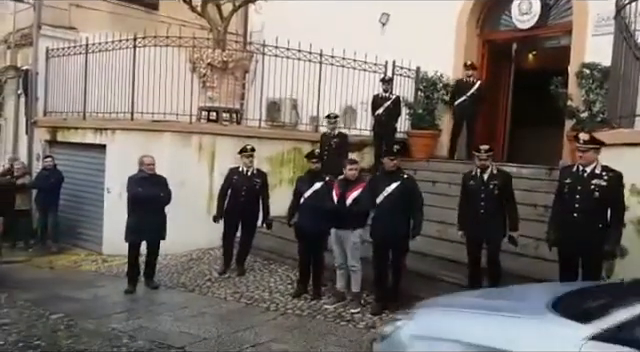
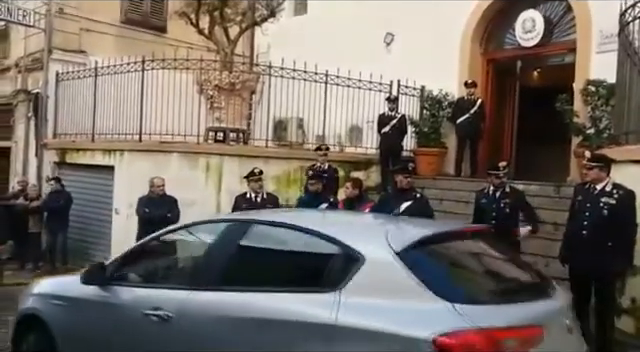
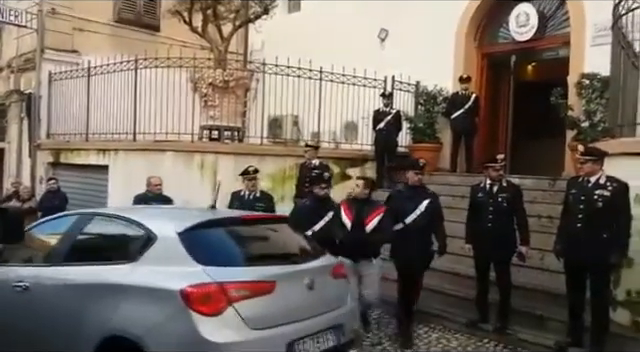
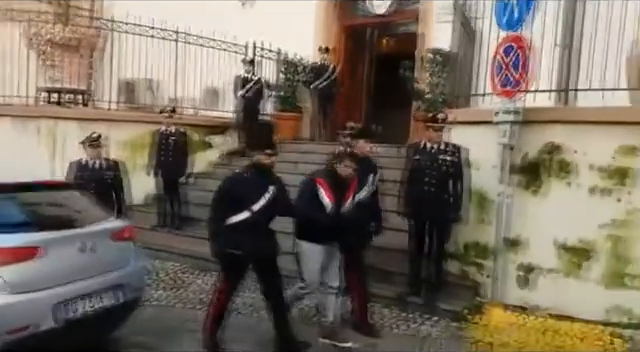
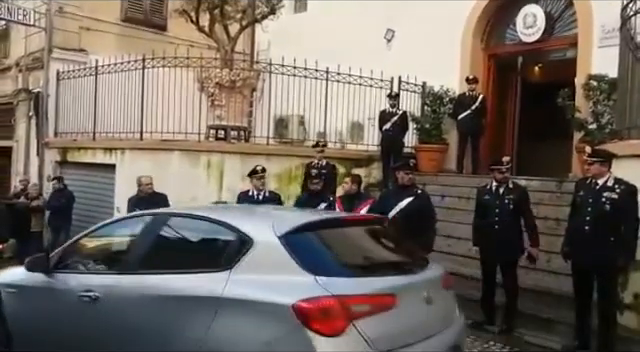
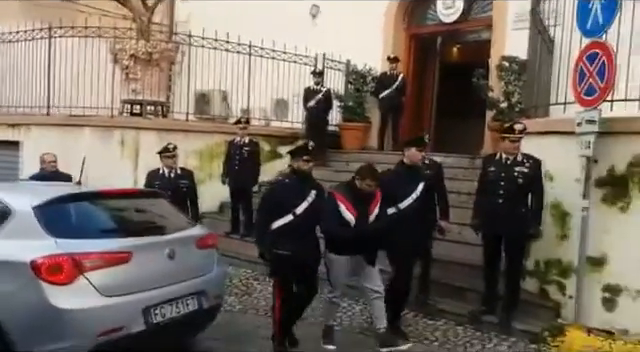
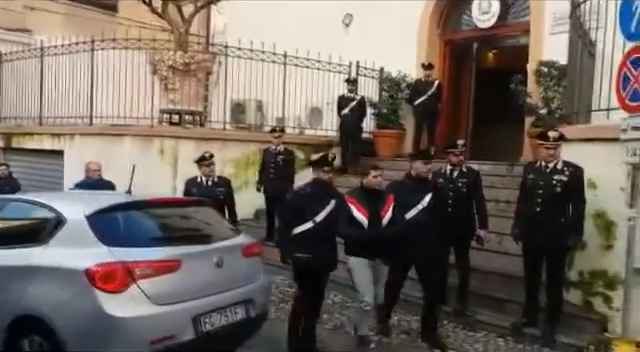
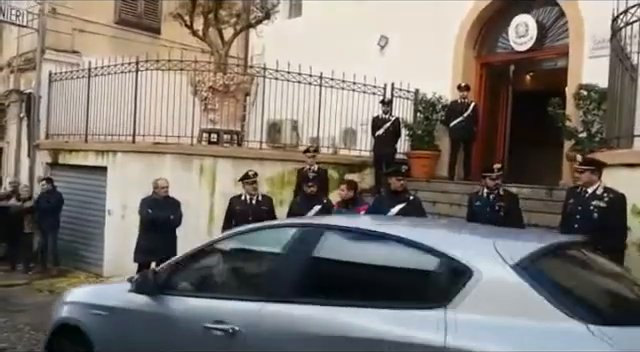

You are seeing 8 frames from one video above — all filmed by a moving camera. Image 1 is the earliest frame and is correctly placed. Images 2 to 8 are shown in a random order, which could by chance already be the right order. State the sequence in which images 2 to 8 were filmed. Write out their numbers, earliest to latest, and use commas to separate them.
8, 2, 5, 3, 7, 6, 4
